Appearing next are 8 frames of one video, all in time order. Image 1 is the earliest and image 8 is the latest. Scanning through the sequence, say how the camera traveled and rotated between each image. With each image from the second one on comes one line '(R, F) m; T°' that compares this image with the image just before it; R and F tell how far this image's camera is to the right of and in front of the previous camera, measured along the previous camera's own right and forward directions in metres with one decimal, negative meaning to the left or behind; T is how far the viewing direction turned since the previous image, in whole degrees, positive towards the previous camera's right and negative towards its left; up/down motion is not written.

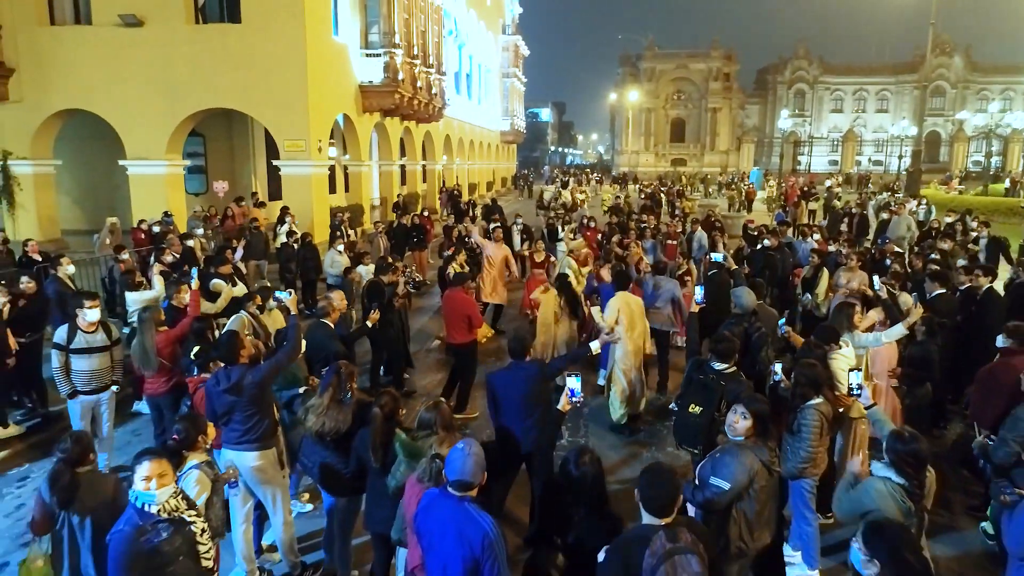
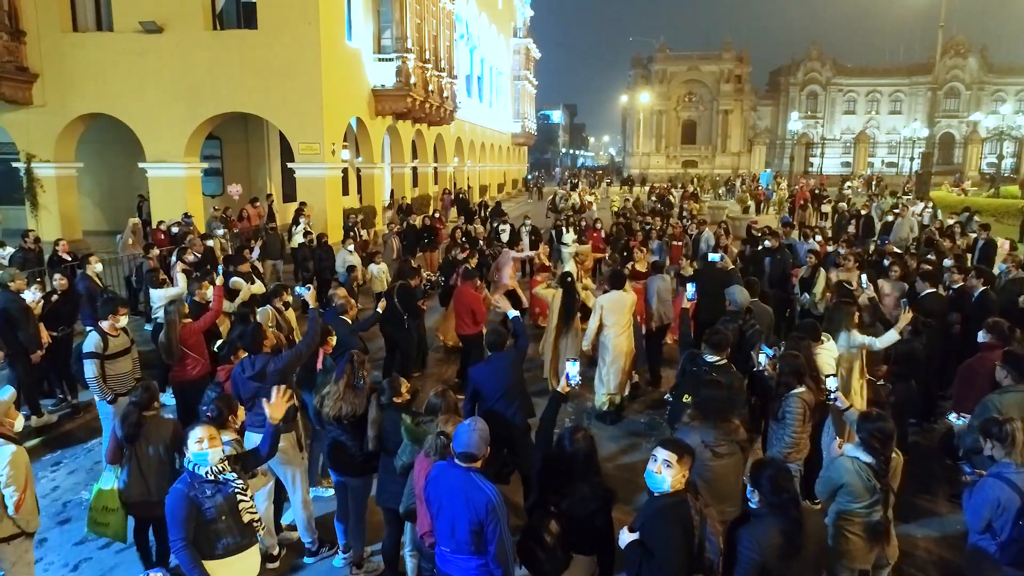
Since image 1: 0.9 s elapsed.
(+0.1, -0.3) m; -1°
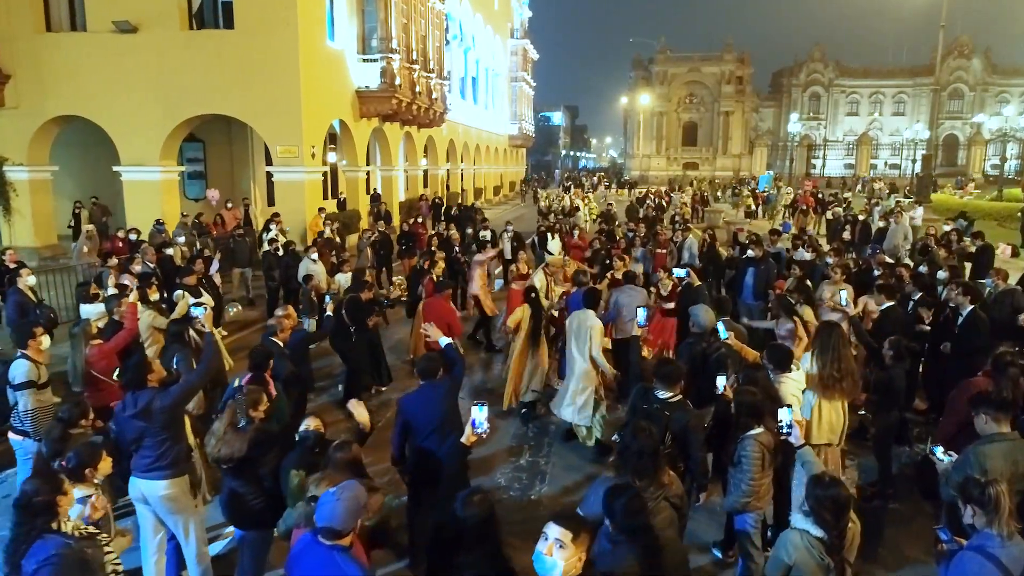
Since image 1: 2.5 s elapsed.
(+0.5, +0.6) m; 0°
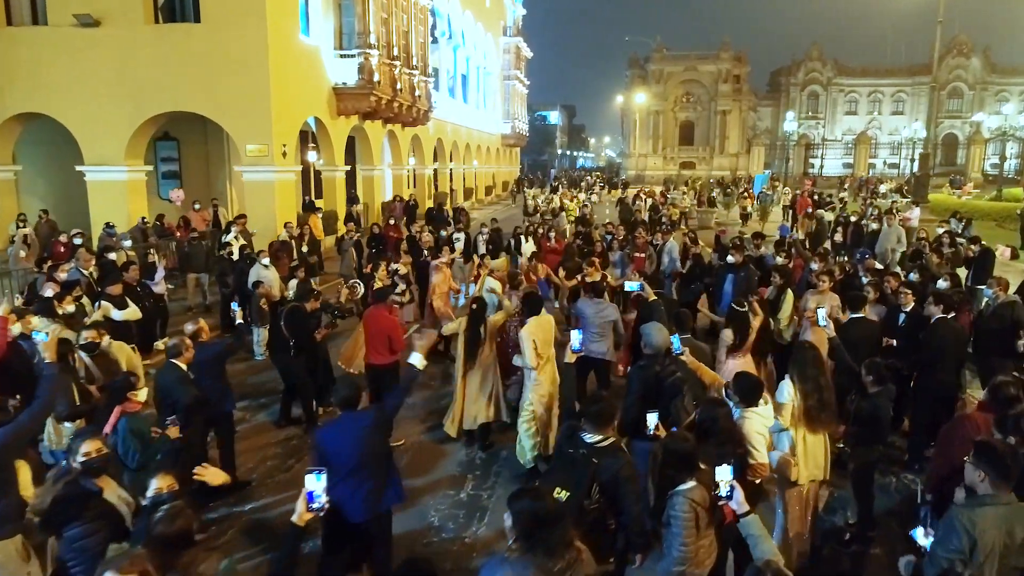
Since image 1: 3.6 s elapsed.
(+0.5, +0.7) m; 0°
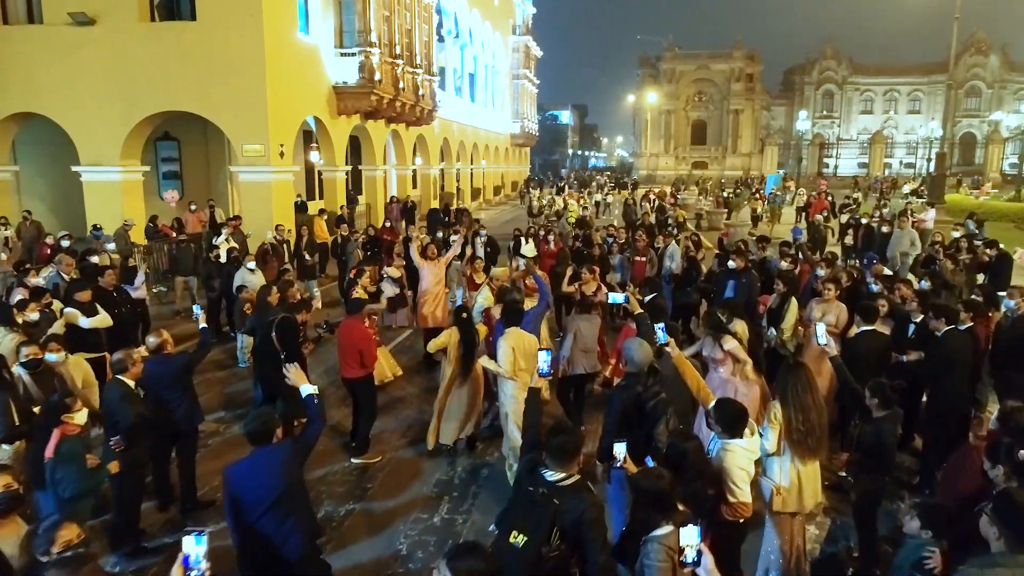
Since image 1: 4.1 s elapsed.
(+0.3, +0.4) m; -1°
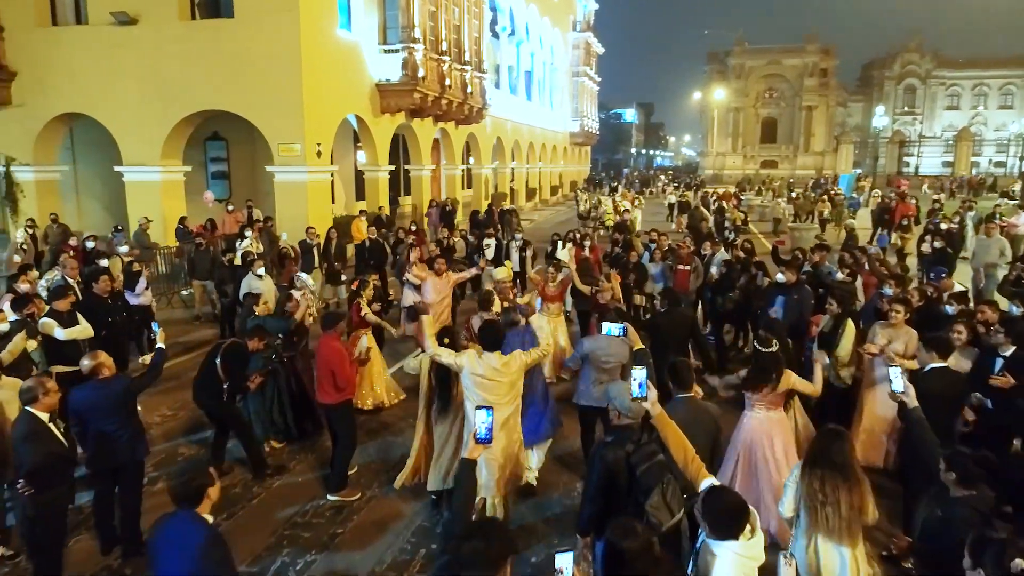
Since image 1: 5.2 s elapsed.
(+0.5, +0.9) m; -5°
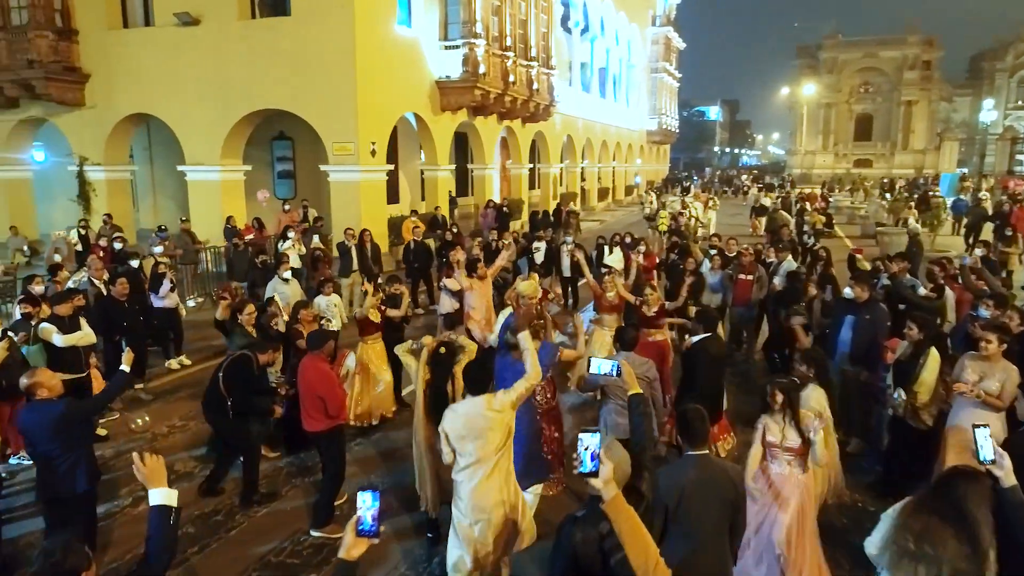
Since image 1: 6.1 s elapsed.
(+0.5, +0.8) m; -6°
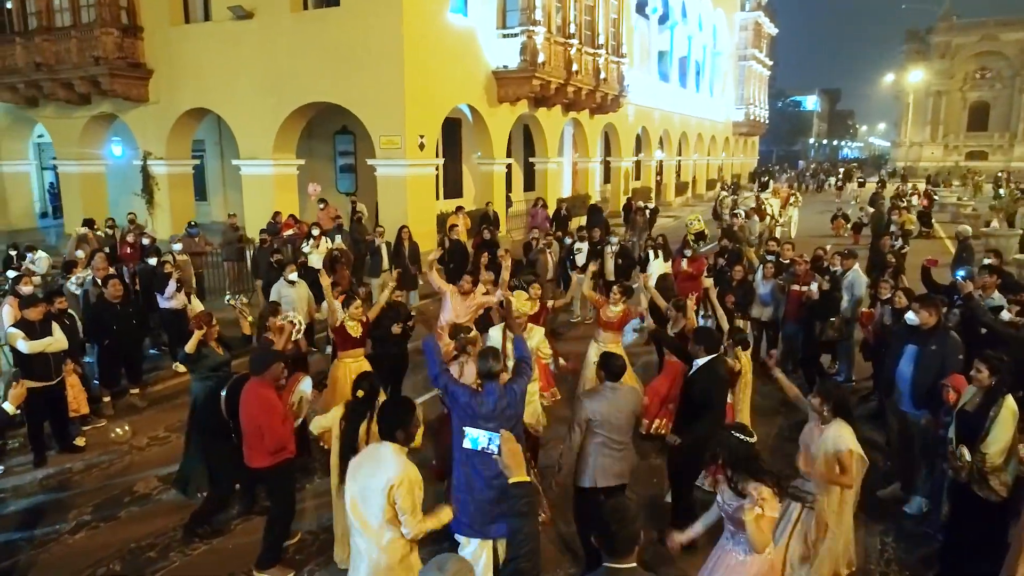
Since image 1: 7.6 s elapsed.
(+0.8, +0.9) m; -7°
